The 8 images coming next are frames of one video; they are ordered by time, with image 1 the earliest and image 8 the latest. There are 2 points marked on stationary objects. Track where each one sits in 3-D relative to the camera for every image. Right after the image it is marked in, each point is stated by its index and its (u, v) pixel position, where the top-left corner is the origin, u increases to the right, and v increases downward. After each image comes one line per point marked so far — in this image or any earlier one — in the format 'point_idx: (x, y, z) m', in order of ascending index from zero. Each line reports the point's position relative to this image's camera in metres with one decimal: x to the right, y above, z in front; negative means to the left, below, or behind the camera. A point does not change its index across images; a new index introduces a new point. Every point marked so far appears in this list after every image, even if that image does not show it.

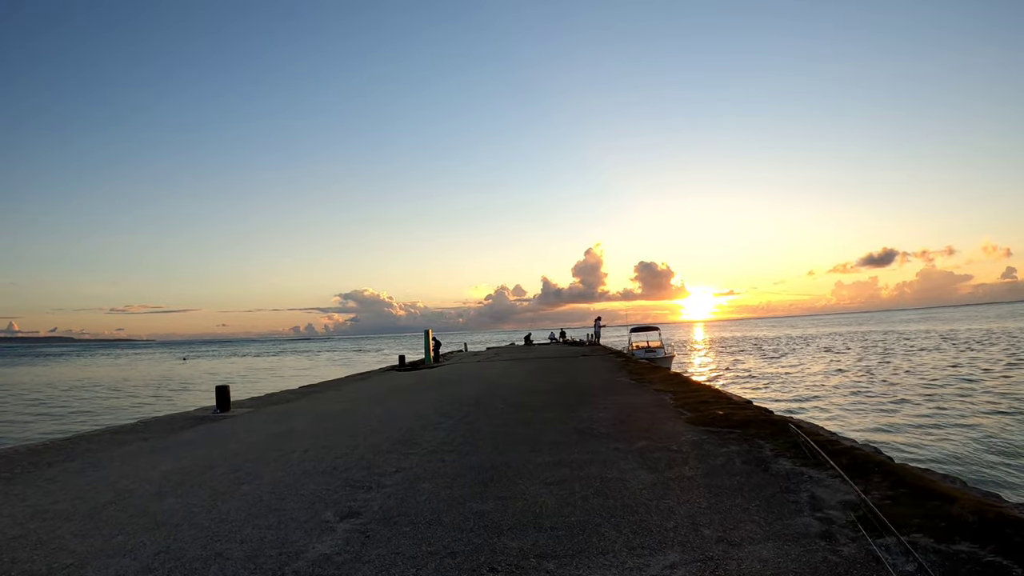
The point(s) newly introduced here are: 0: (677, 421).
0: (+2.8, -2.3, +10.1) m
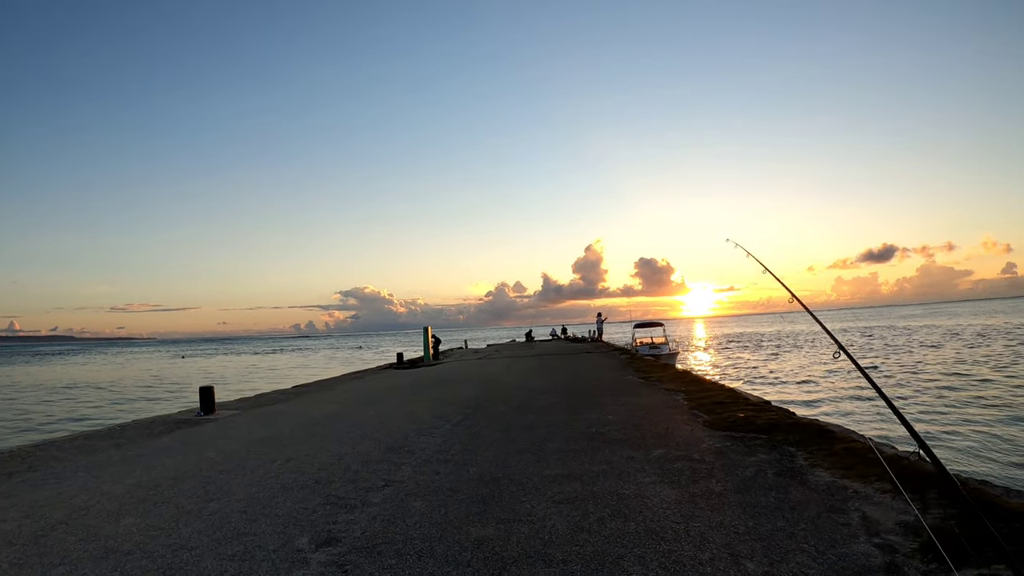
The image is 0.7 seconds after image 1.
0: (+2.9, -2.2, +9.2) m
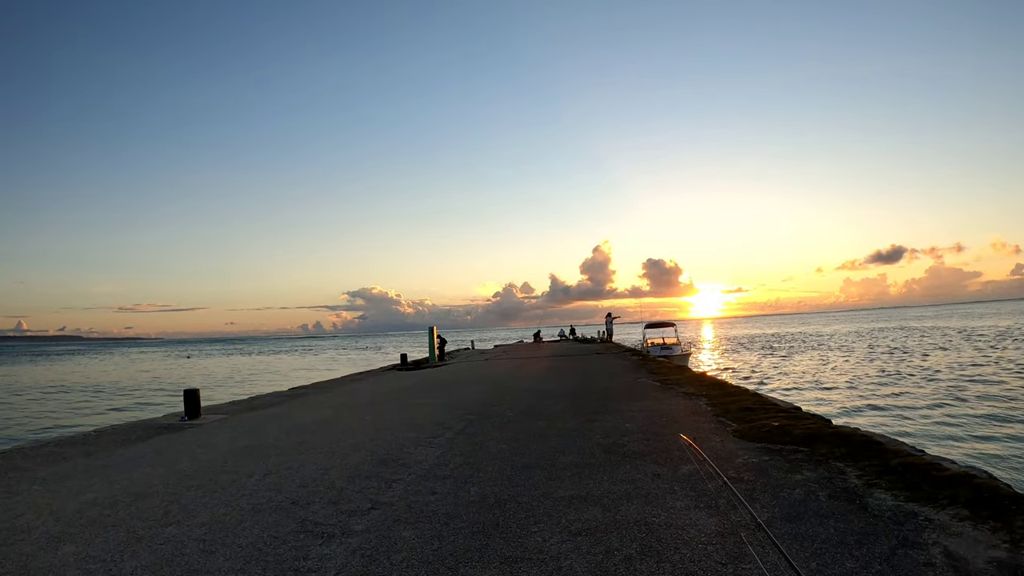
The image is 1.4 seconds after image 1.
0: (+3.0, -2.1, +8.2) m
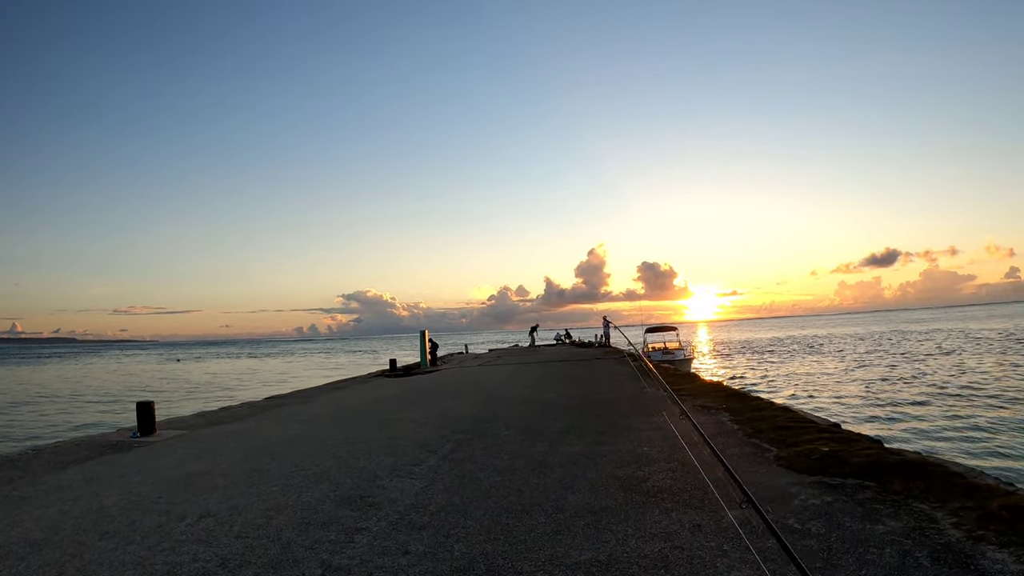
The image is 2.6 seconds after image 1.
0: (+2.9, -2.1, +6.8) m
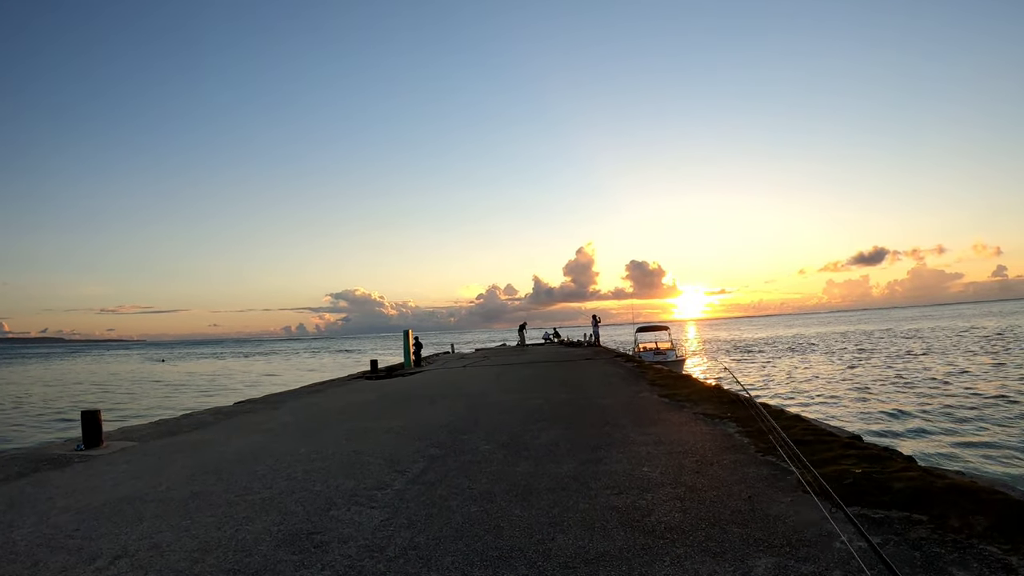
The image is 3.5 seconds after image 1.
0: (+2.7, -2.0, +5.7) m
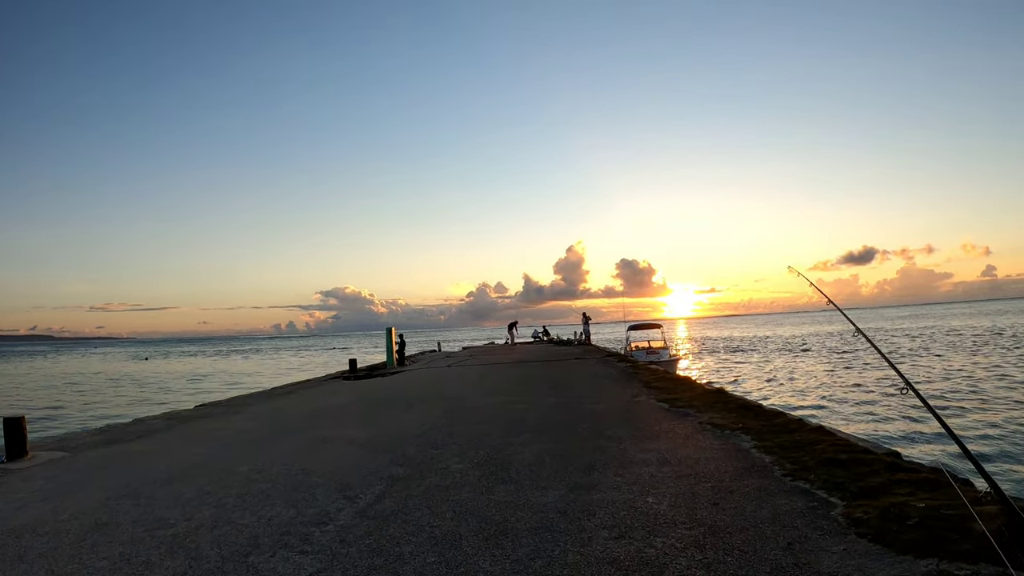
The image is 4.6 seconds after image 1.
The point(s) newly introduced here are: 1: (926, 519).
0: (+2.5, -1.9, +4.5) m
1: (+3.3, -1.9, +4.6) m
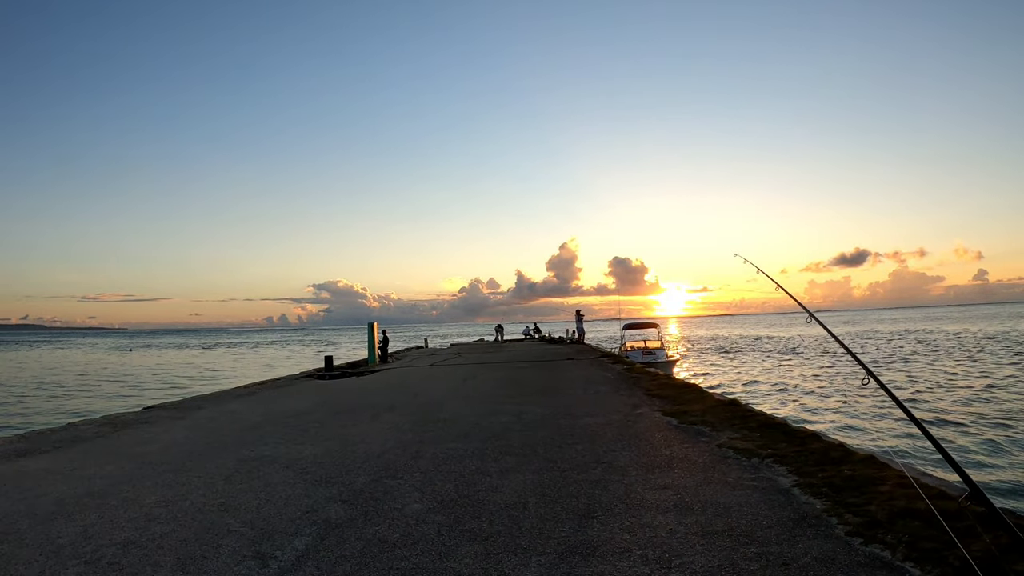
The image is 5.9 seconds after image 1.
0: (+2.3, -1.9, +2.9) m
1: (+3.1, -1.8, +3.1) m
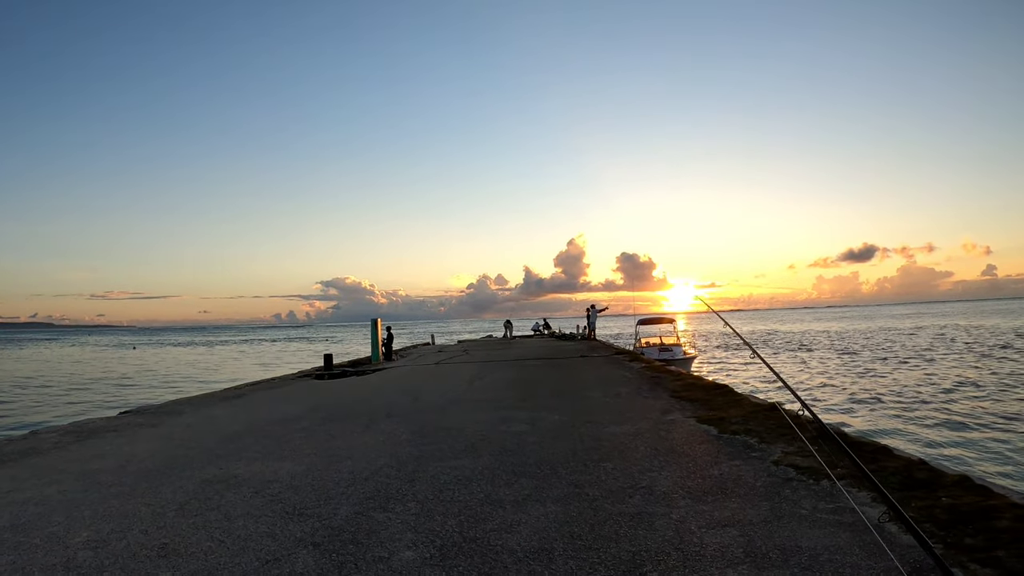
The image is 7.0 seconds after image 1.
0: (+2.4, -1.7, +1.7) m
1: (+3.2, -1.7, +1.8) m
